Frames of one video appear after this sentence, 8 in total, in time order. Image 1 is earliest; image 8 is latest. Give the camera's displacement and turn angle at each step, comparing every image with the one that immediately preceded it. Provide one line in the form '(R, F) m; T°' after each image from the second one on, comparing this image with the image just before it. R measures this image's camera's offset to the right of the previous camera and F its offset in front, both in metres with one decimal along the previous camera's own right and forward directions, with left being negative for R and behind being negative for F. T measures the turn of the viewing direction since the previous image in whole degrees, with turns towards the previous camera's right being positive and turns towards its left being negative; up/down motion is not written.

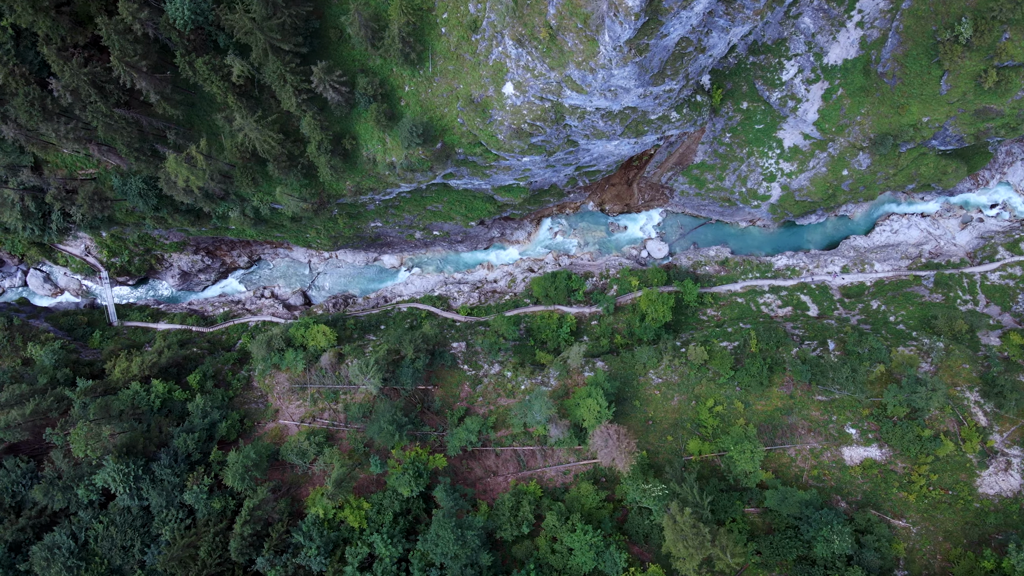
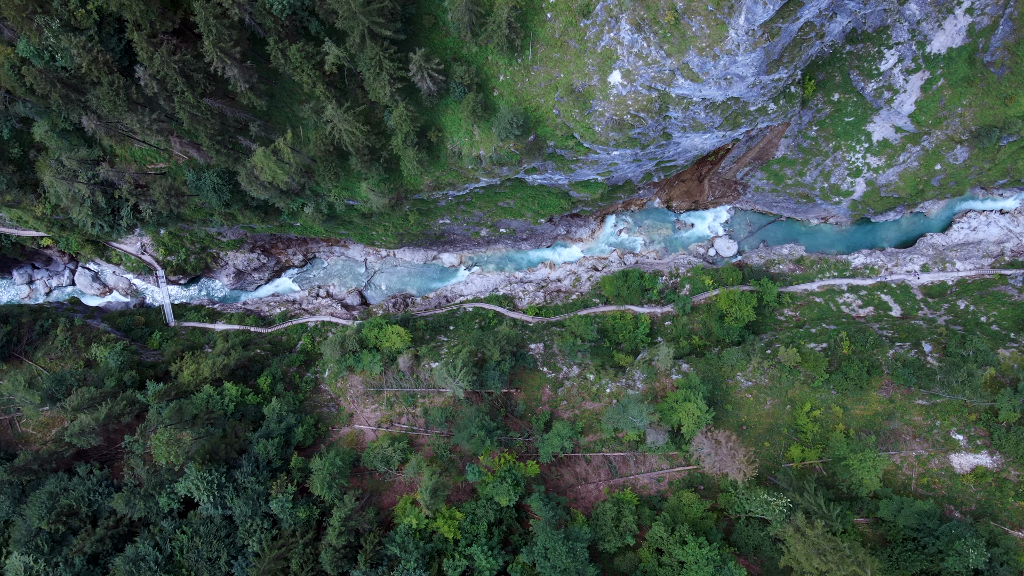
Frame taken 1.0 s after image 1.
(-3.7, +1.2) m; 0°
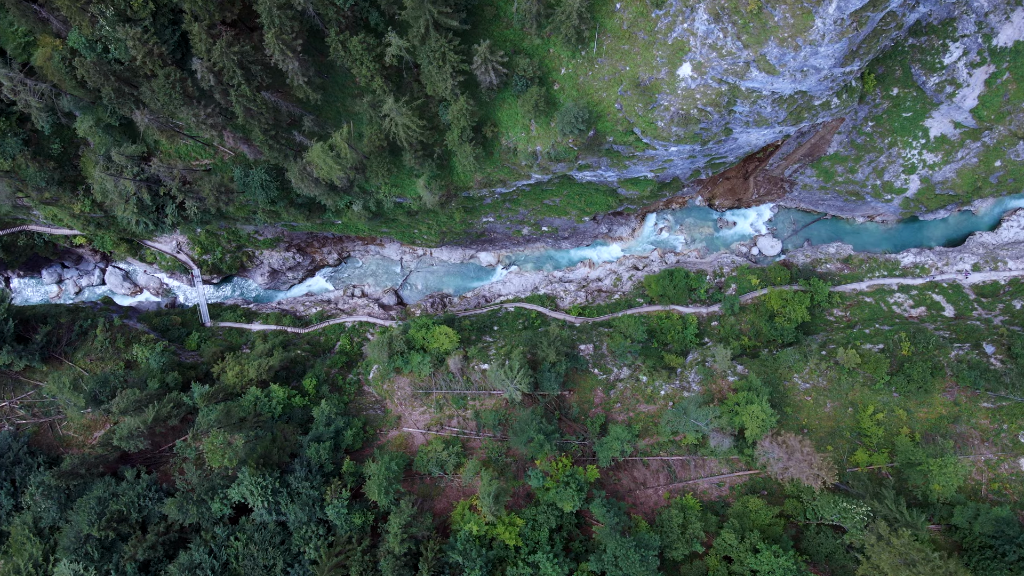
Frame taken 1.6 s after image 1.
(-2.2, +0.7) m; 0°
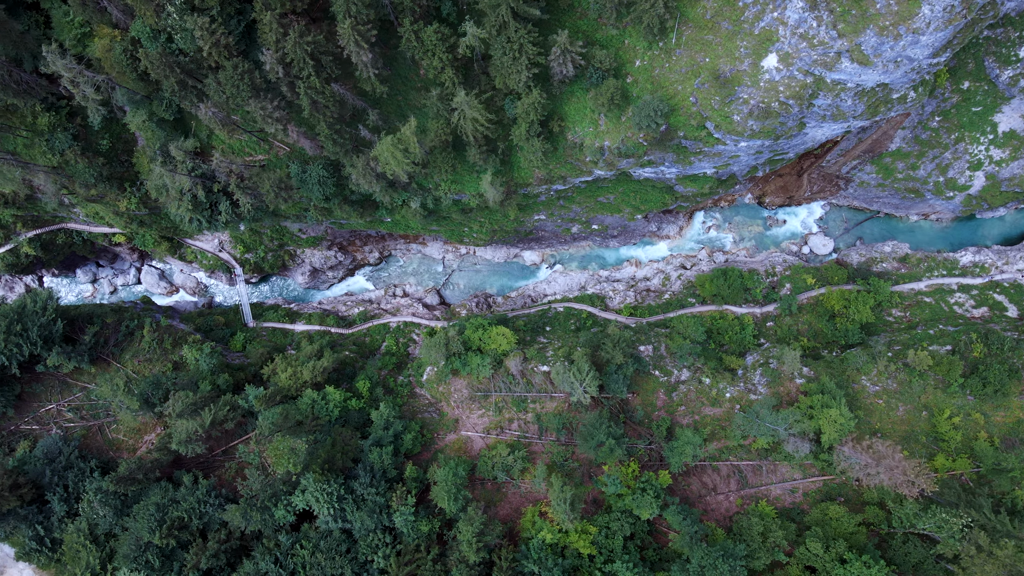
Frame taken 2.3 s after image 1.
(-2.5, +0.8) m; 0°
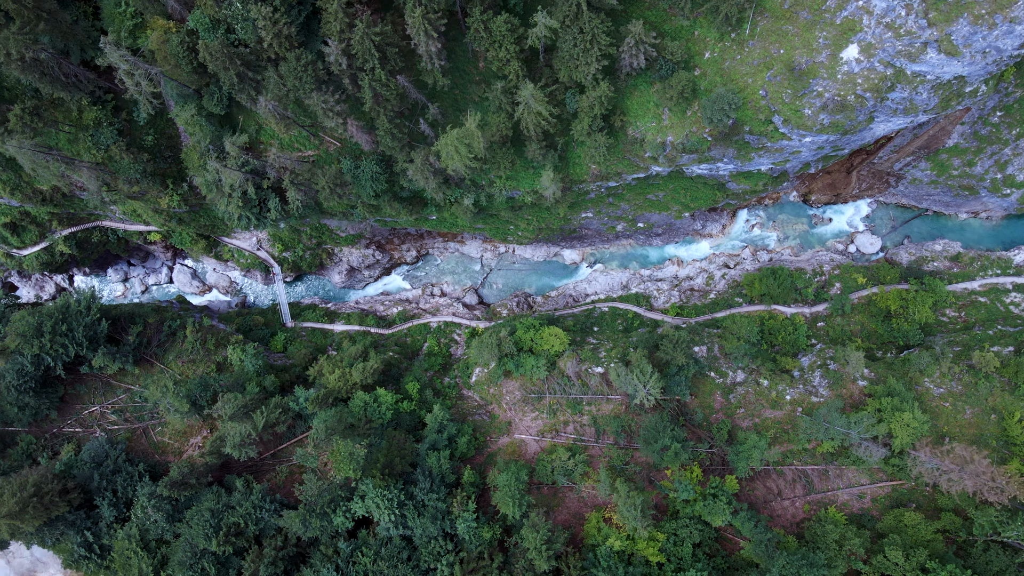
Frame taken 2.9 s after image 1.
(-2.2, +0.7) m; 0°
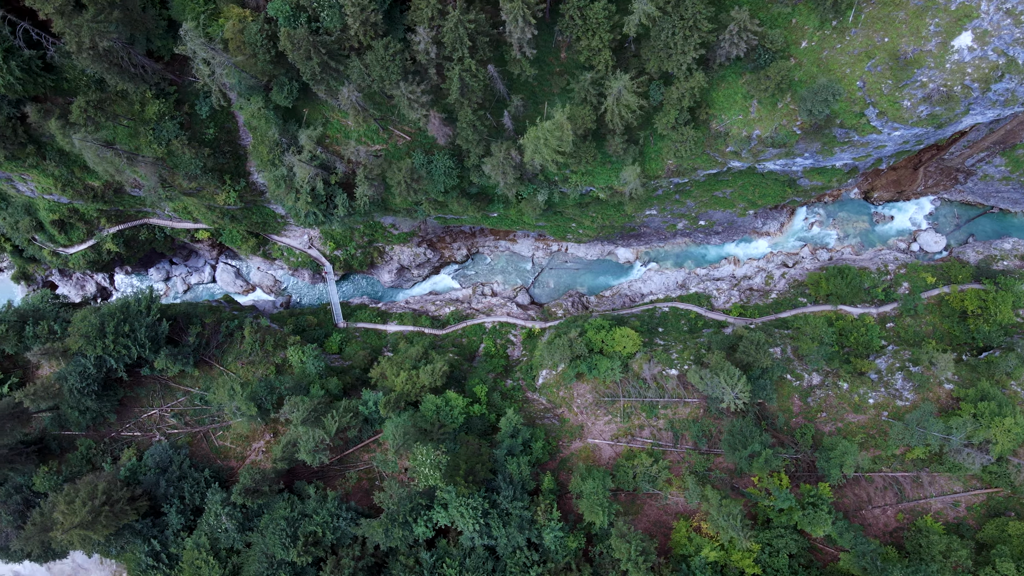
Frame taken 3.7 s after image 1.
(-2.8, +0.9) m; 0°
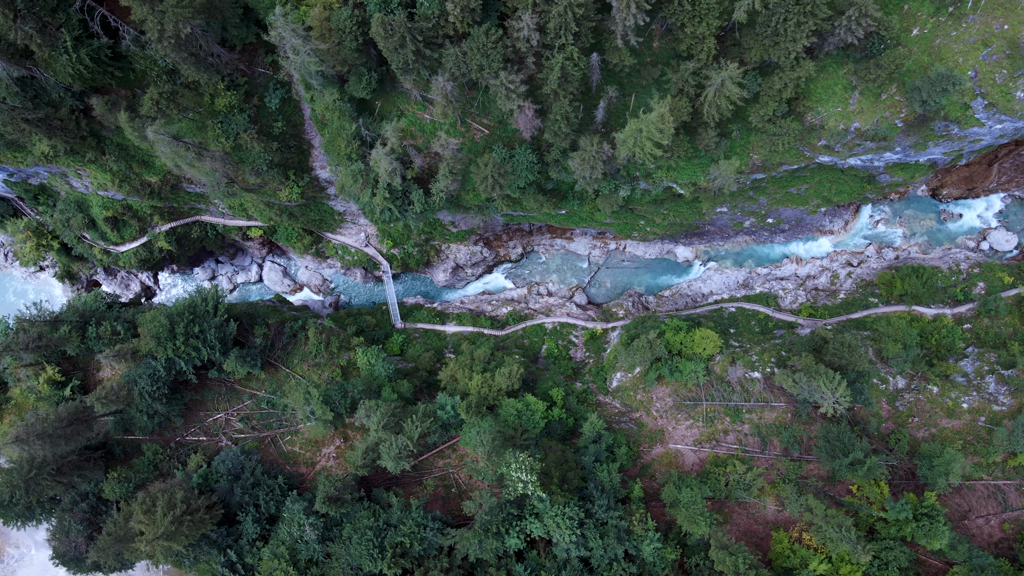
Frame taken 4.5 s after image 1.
(-3.0, +0.9) m; 0°
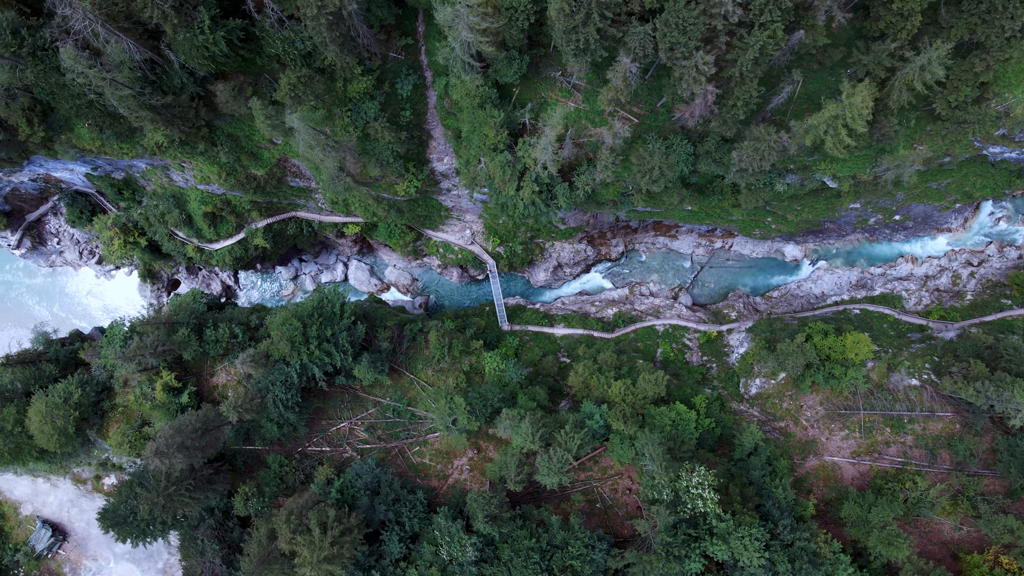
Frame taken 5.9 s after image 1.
(-5.1, +1.6) m; 0°
